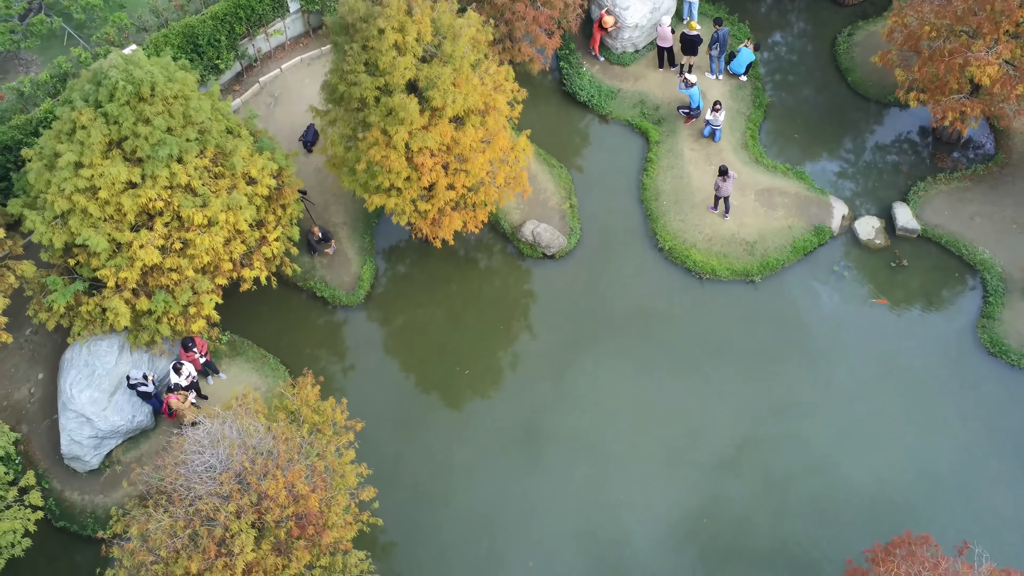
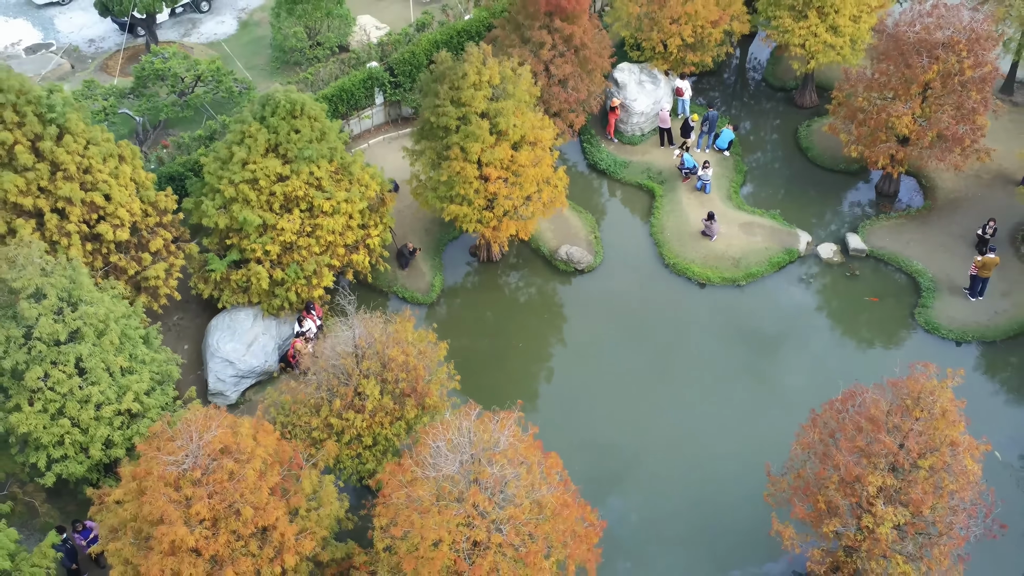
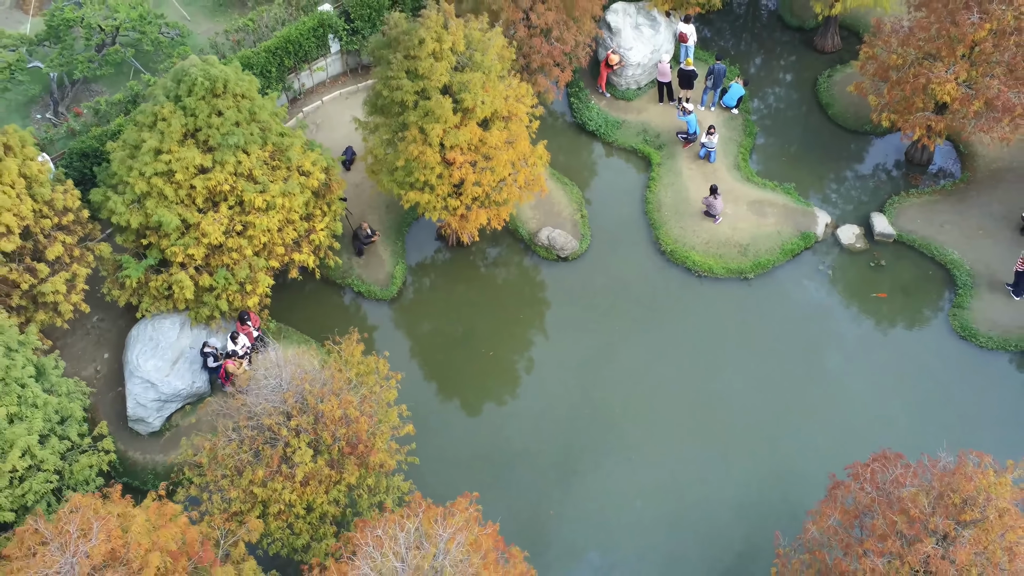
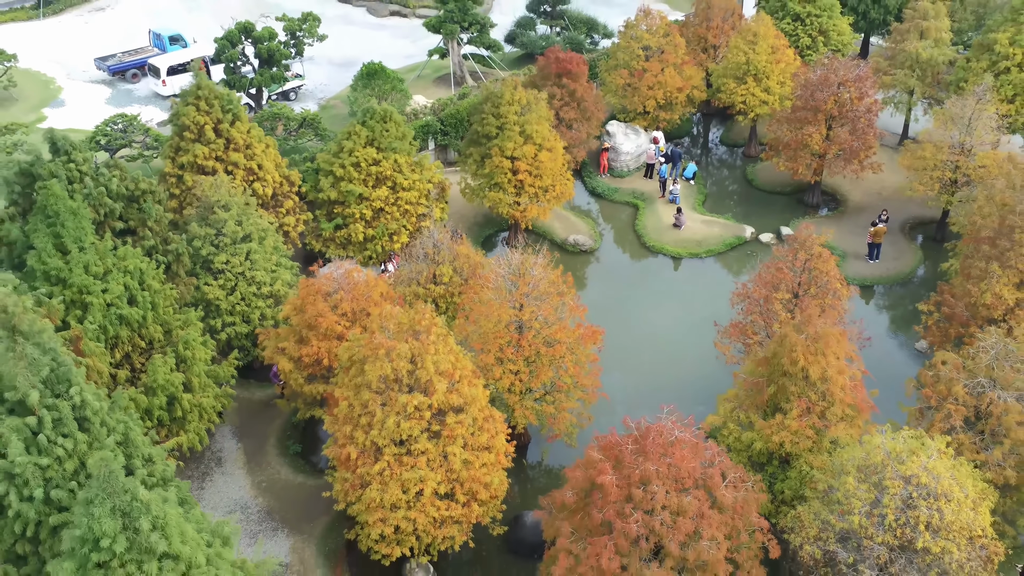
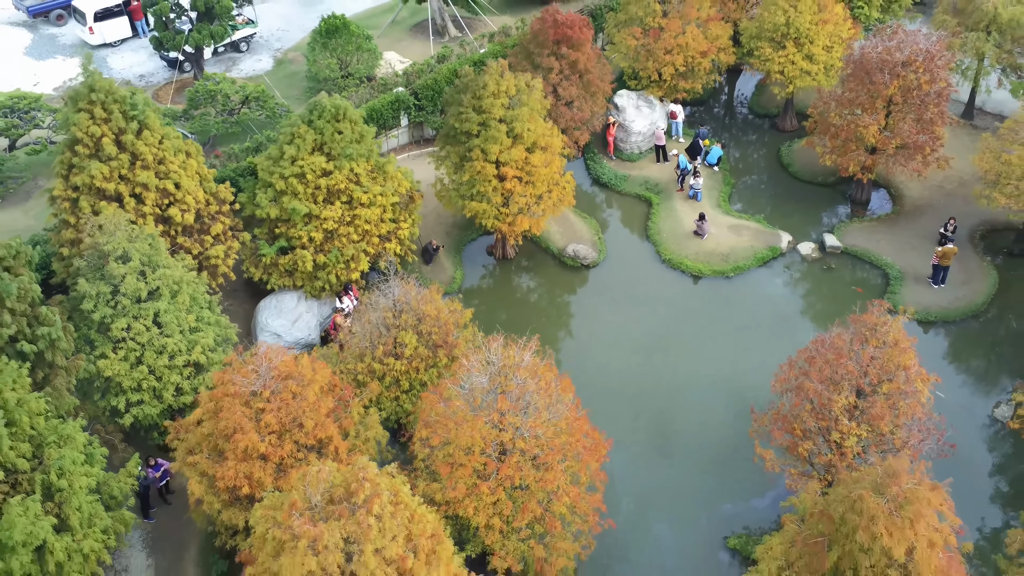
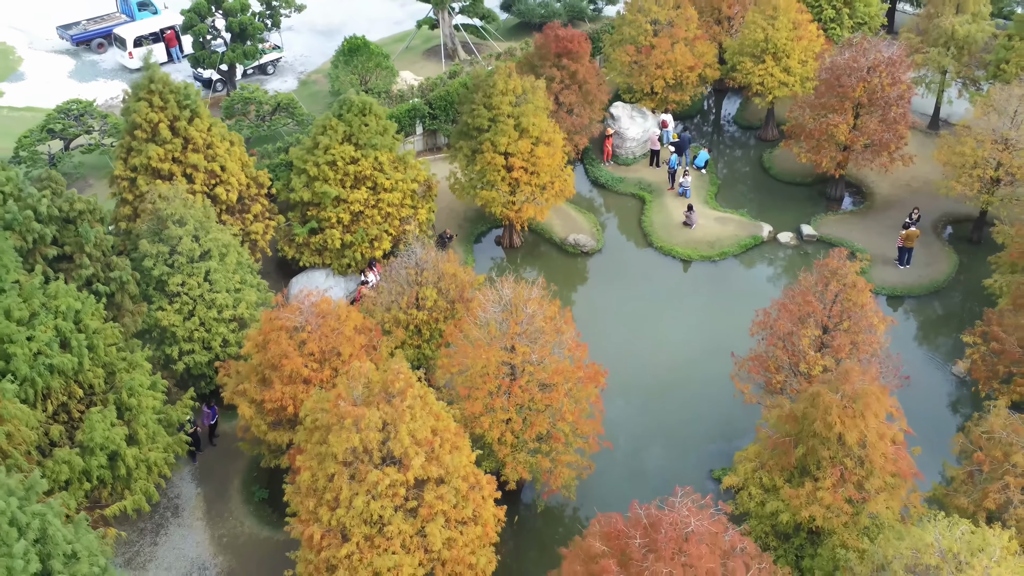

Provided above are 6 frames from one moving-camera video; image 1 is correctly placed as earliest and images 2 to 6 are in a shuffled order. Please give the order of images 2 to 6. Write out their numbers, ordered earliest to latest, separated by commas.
3, 2, 5, 6, 4
